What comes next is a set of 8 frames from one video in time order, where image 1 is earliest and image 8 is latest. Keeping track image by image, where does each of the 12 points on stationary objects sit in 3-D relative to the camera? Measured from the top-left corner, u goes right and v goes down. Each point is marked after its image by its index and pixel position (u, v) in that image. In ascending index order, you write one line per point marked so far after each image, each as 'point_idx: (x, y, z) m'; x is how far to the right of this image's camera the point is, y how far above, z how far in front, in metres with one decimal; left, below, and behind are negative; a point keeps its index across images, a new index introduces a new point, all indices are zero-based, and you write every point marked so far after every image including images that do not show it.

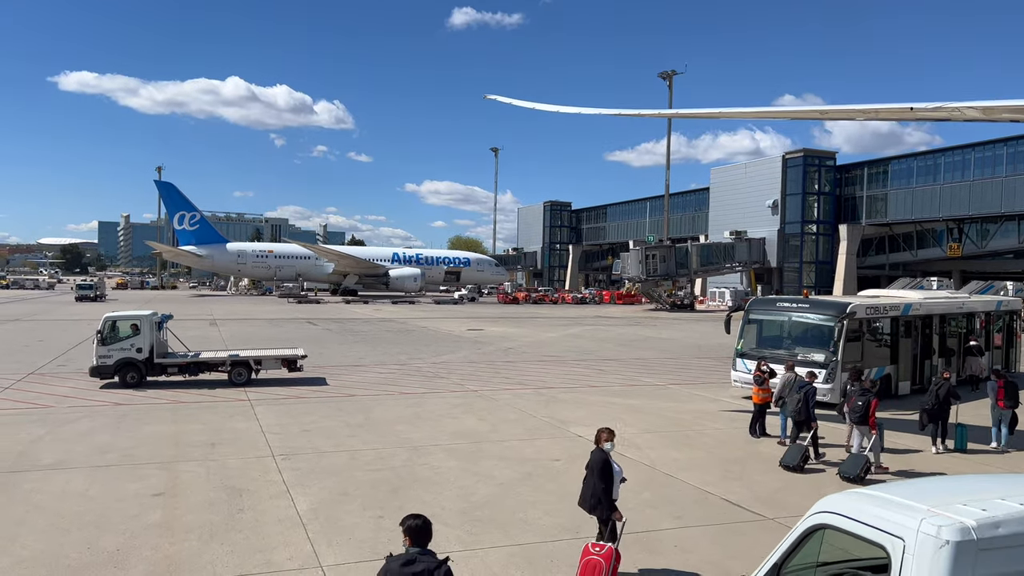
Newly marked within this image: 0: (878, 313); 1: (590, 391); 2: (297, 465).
0: (+8.1, -0.6, +17.8) m
1: (+1.9, -2.5, +19.6) m
2: (-3.1, -2.6, +11.6) m
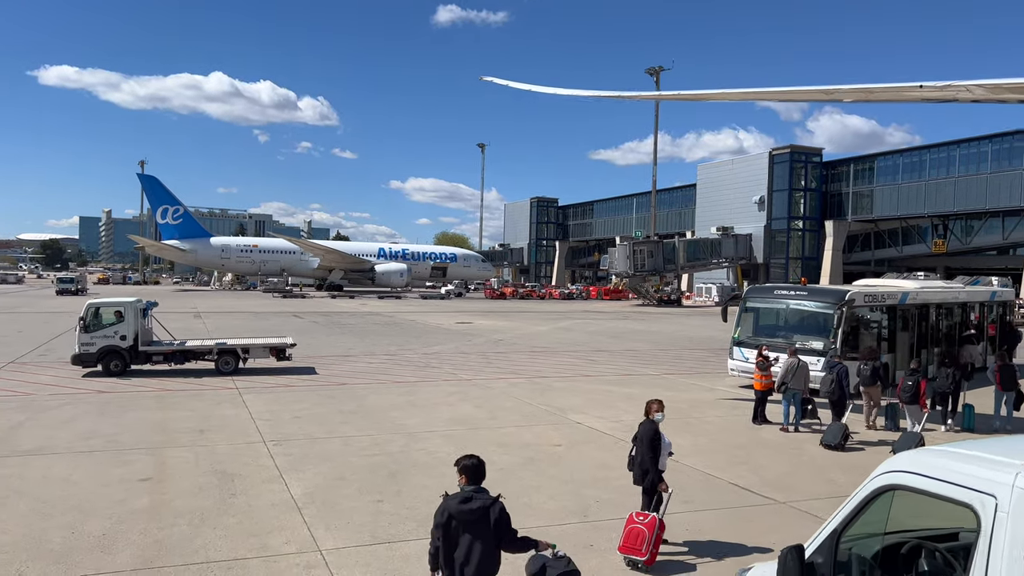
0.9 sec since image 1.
0: (+8.0, -0.3, +17.7) m
1: (+1.8, -2.2, +19.3) m
2: (-3.1, -2.3, +11.2) m
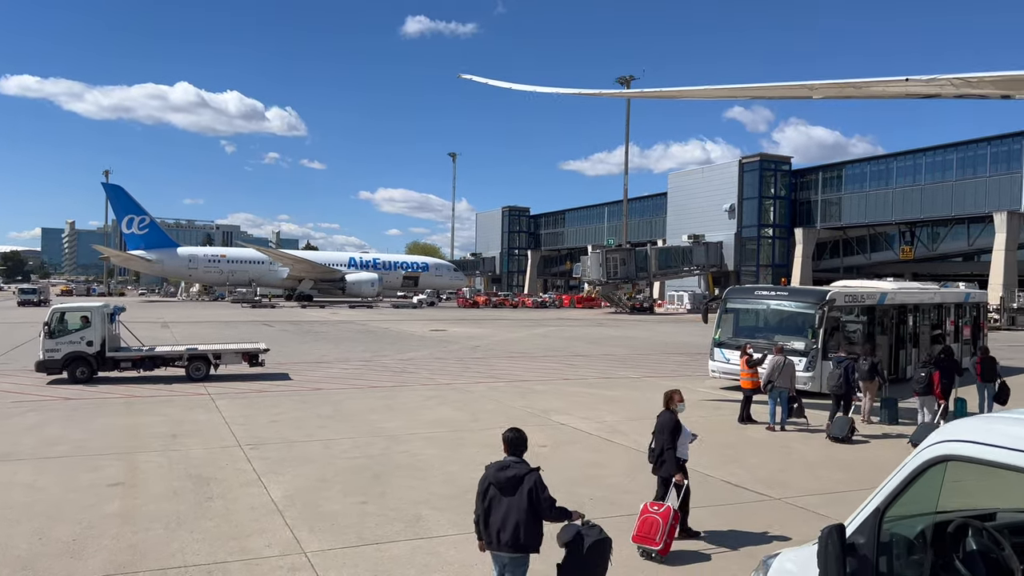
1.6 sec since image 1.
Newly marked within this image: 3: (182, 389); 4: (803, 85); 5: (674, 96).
0: (+7.5, -0.3, +17.7) m
1: (+1.3, -2.3, +19.1) m
2: (-3.3, -2.2, +10.8) m
3: (-7.1, -2.2, +17.3) m
4: (+4.5, +3.2, +12.5) m
5: (+2.9, +3.4, +14.3) m
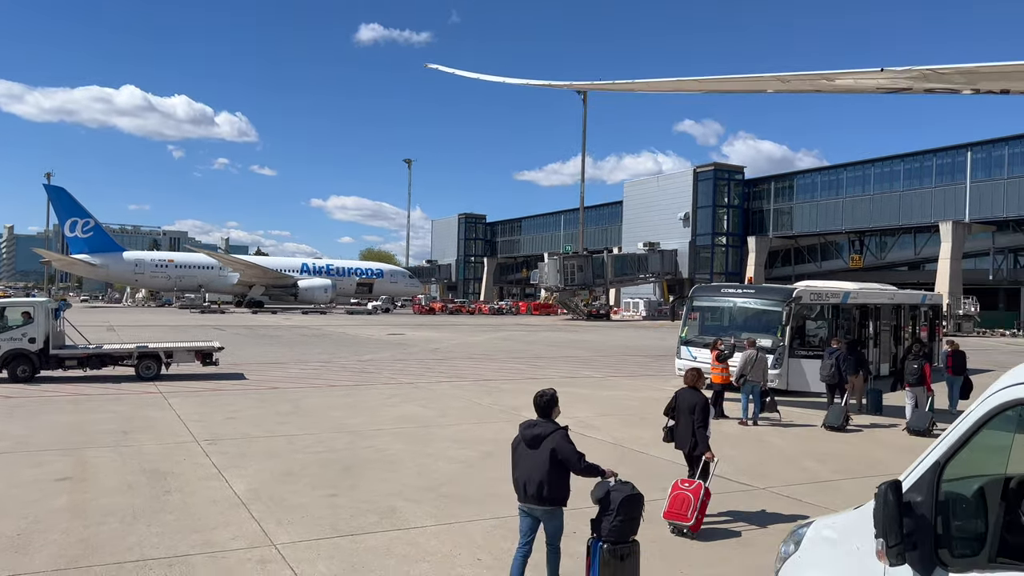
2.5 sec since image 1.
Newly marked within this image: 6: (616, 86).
0: (+6.8, -0.3, +17.7) m
1: (+0.5, -2.2, +18.8) m
2: (-3.7, -2.1, +10.3) m
3: (-7.8, -2.1, +16.5) m
4: (+4.1, +3.3, +12.5) m
5: (+2.3, +3.5, +14.2) m
6: (+1.7, +3.4, +13.8) m
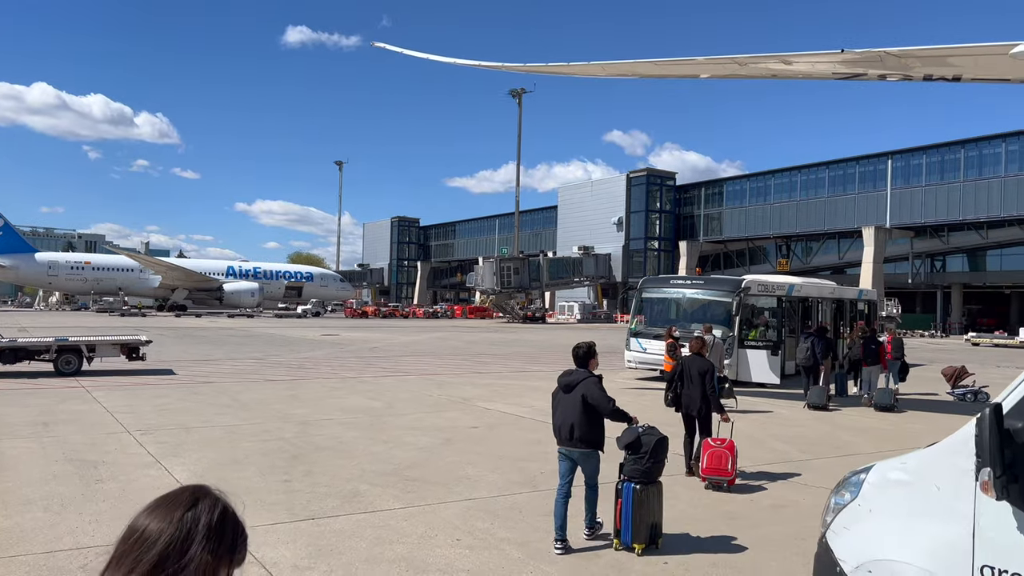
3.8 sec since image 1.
0: (+5.6, -0.1, +17.8) m
1: (-0.8, -2.0, +18.3) m
2: (-4.1, -1.8, +9.4) m
3: (-8.8, -1.8, +15.3) m
4: (+3.4, +3.5, +12.4) m
5: (+1.5, +3.8, +13.9) m
6: (+1.0, +3.7, +13.5) m
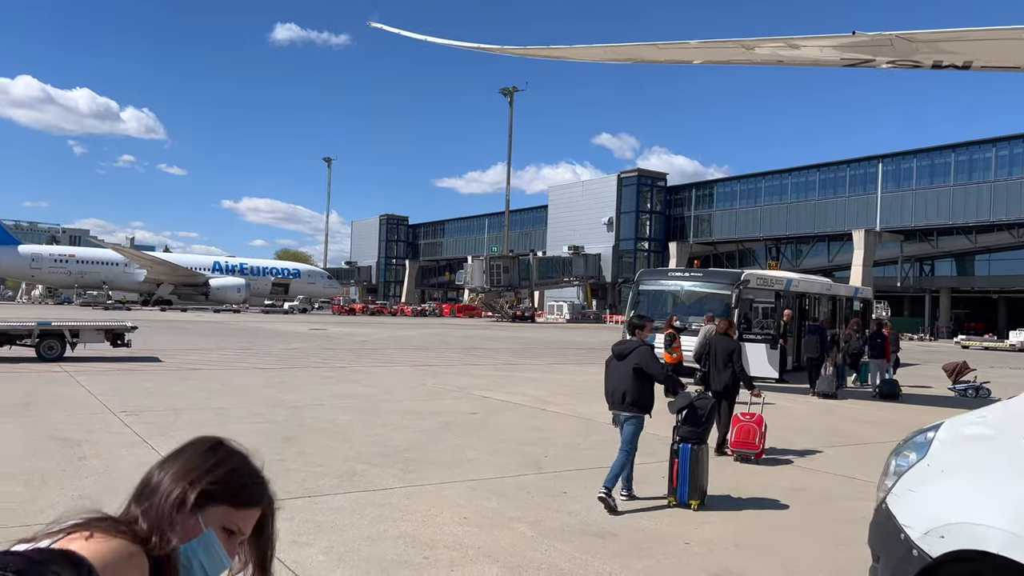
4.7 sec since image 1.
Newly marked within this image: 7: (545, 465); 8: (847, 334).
0: (+5.5, +0.1, +17.6) m
1: (-0.9, -1.8, +17.9) m
2: (-4.1, -1.5, +9.1) m
3: (-8.9, -1.5, +14.9) m
4: (+3.4, +3.7, +12.1) m
5: (+1.5, +4.0, +13.6) m
6: (+1.0, +3.9, +13.2) m
7: (+0.3, -1.6, +7.3) m
8: (+6.4, -0.9, +15.4) m
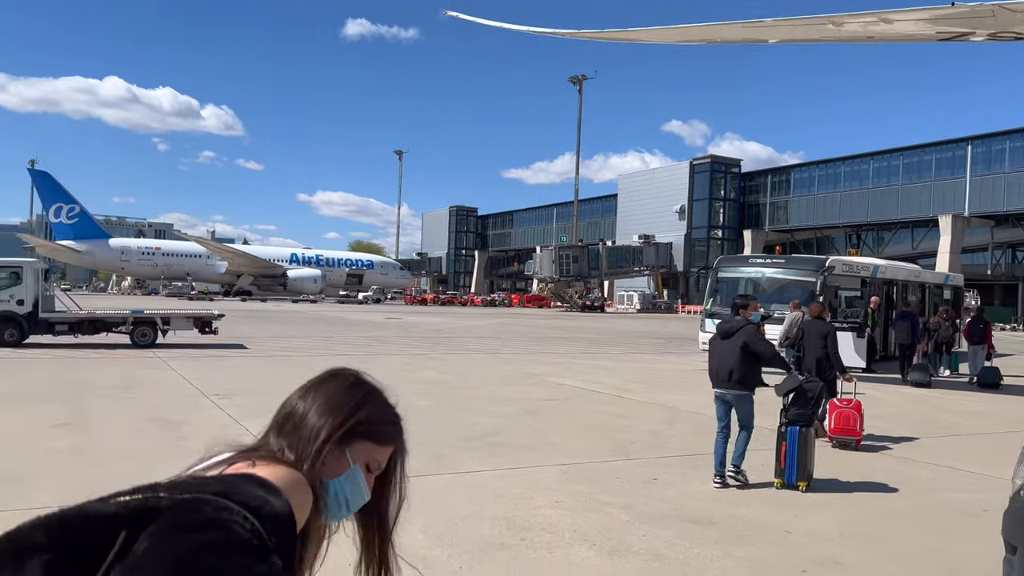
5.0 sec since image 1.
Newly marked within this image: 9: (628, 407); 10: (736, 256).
0: (+7.2, +0.3, +17.0) m
1: (+0.8, -1.5, +17.9) m
2: (-3.2, -1.3, +9.3) m
3: (-7.5, -1.3, +15.5) m
4: (+4.6, +3.9, +11.7) m
5: (+2.8, +4.2, +13.3) m
6: (+2.2, +4.1, +13.0) m
7: (+1.1, -1.5, +7.2) m
8: (+7.8, -0.6, +14.7) m
9: (+1.5, -1.5, +10.2) m
10: (+5.0, +0.7, +17.9) m
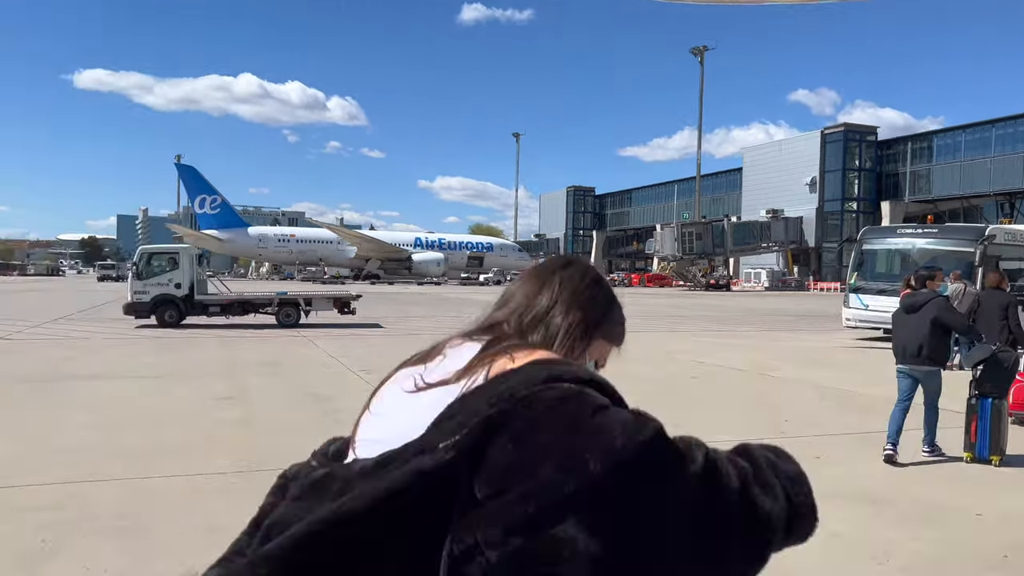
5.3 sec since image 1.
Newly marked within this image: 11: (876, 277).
0: (+9.8, +0.9, +15.6) m
1: (+3.6, -1.0, +17.5) m
2: (-1.5, -1.1, +9.6) m
3: (-4.9, -0.9, +16.4) m
4: (+6.4, +4.3, +10.7) m
5: (+4.9, +4.6, +12.6) m
6: (+4.3, +4.5, +12.3) m
7: (+2.3, -1.2, +6.9) m
8: (+10.1, -0.1, +13.3) m
9: (+3.2, -1.2, +9.8) m
10: (+7.7, +1.3, +16.8) m
11: (+7.4, +0.2, +16.5) m
